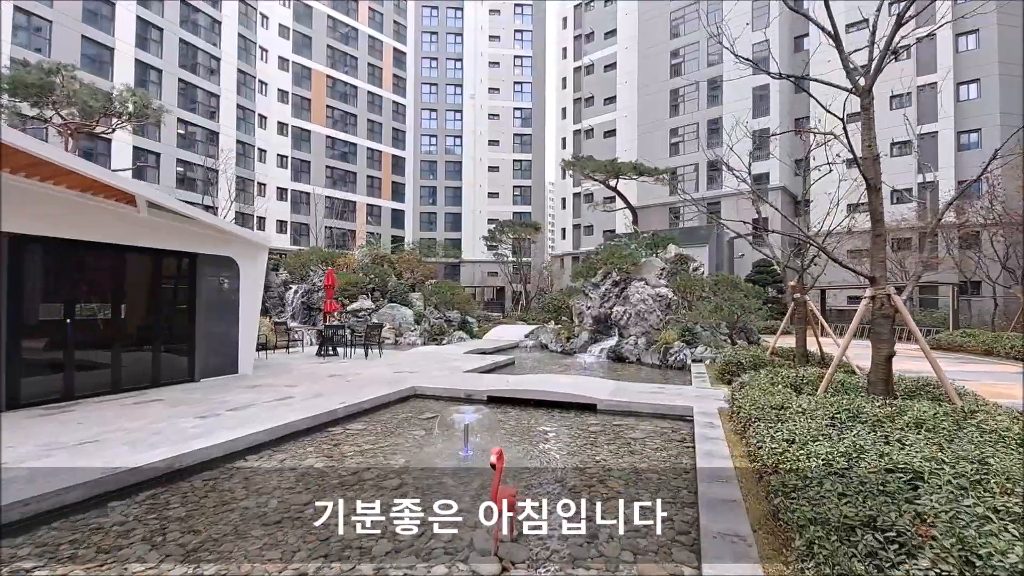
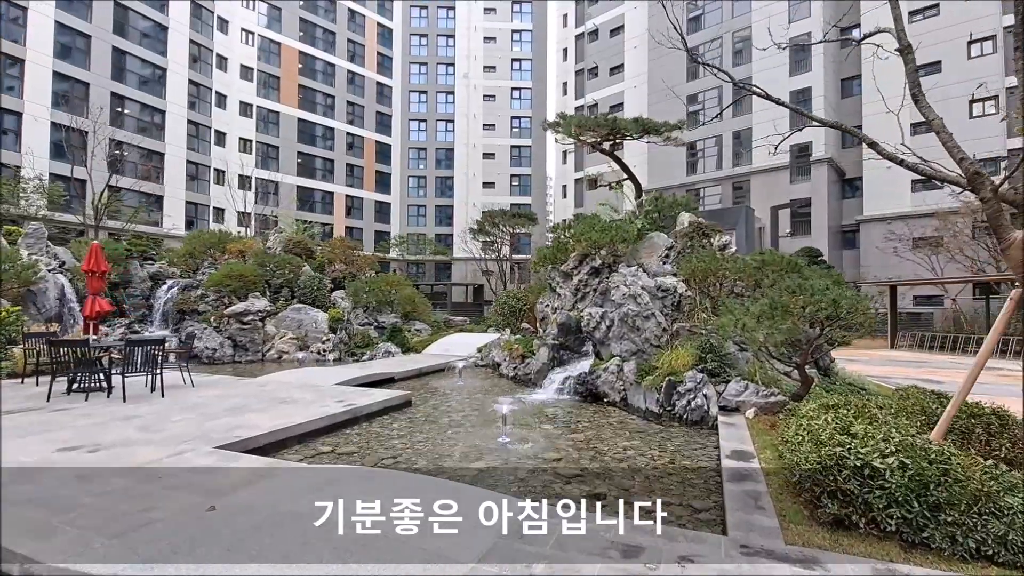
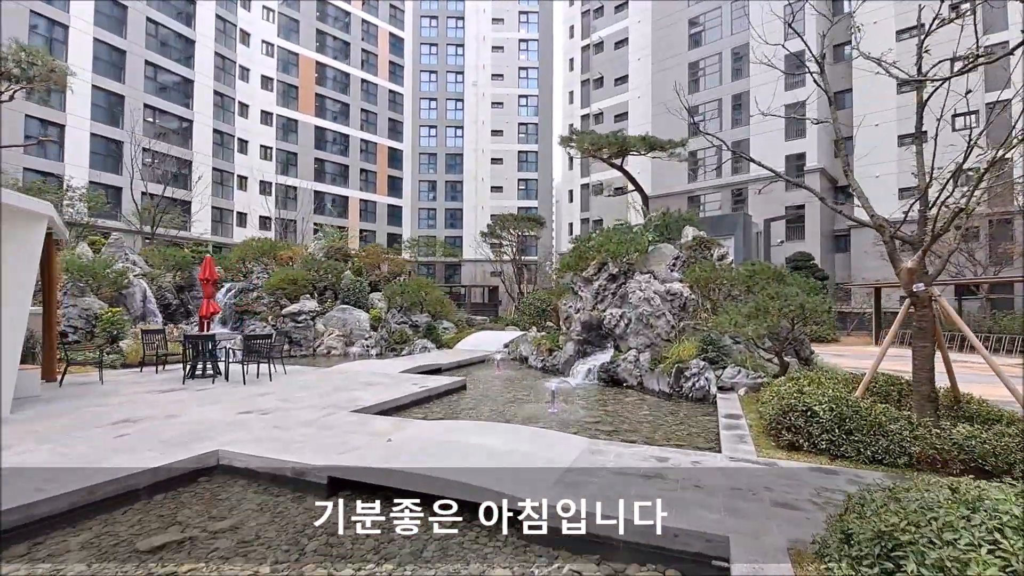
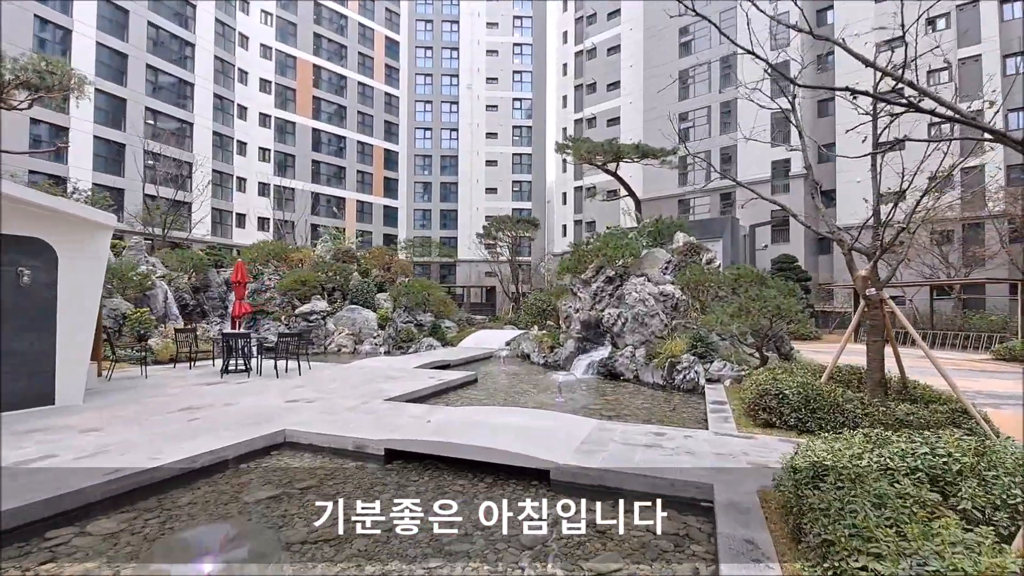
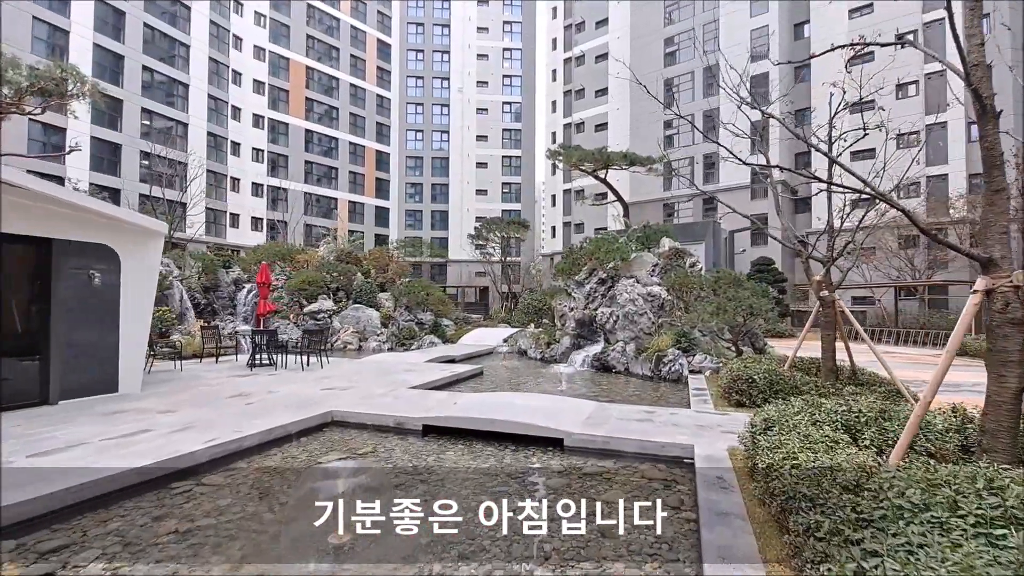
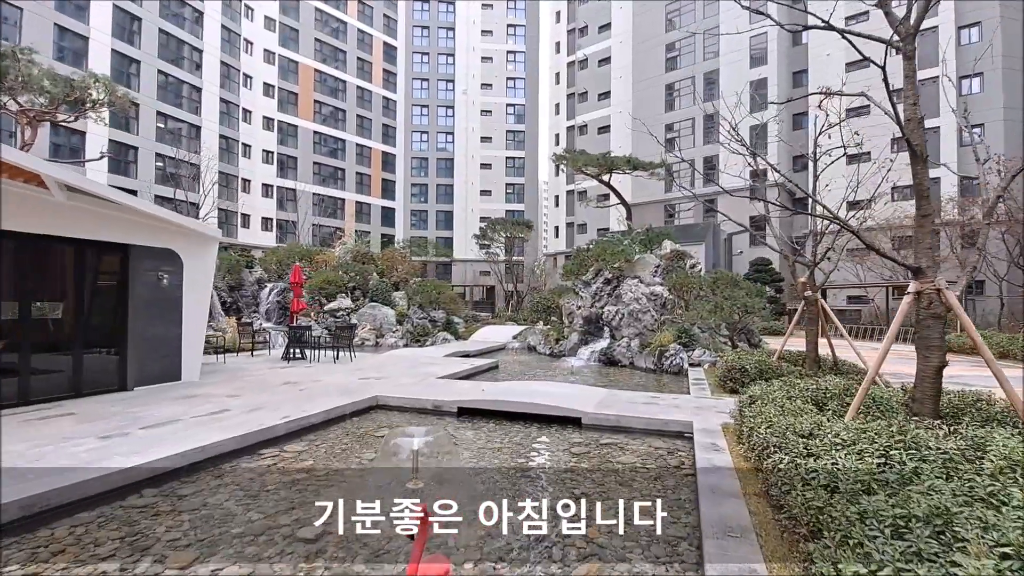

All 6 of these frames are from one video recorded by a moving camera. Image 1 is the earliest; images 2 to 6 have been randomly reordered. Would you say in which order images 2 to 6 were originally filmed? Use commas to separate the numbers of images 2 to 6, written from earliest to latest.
6, 5, 4, 3, 2
